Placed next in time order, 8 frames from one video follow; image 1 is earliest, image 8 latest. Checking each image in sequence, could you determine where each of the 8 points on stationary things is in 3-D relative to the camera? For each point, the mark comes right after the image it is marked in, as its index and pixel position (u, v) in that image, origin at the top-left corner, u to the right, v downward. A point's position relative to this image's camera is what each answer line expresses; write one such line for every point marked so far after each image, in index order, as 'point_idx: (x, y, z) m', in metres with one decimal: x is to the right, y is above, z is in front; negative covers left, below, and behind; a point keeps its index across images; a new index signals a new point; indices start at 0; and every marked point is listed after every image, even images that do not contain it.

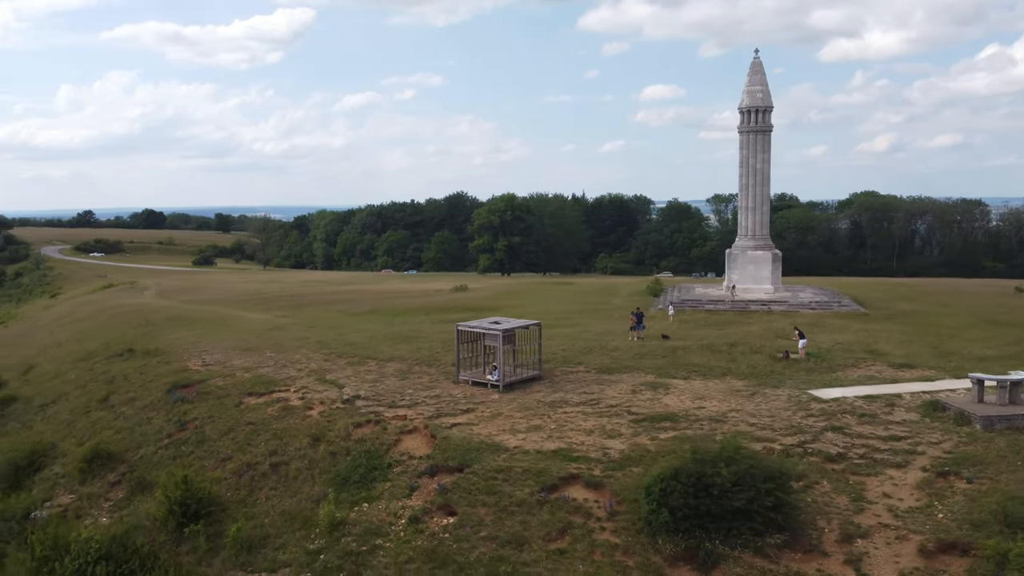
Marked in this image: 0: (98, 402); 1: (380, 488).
0: (-10.0, -2.7, +19.8) m
1: (-2.2, -3.3, +13.5) m
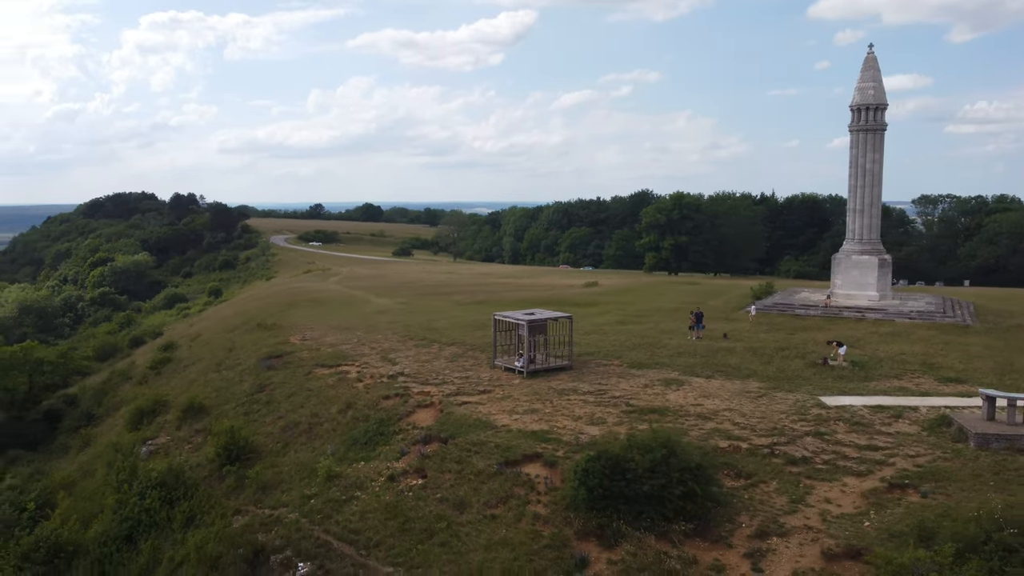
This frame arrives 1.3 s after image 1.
0: (-8.5, -2.1, +23.5) m
1: (-2.6, -3.1, +15.4) m
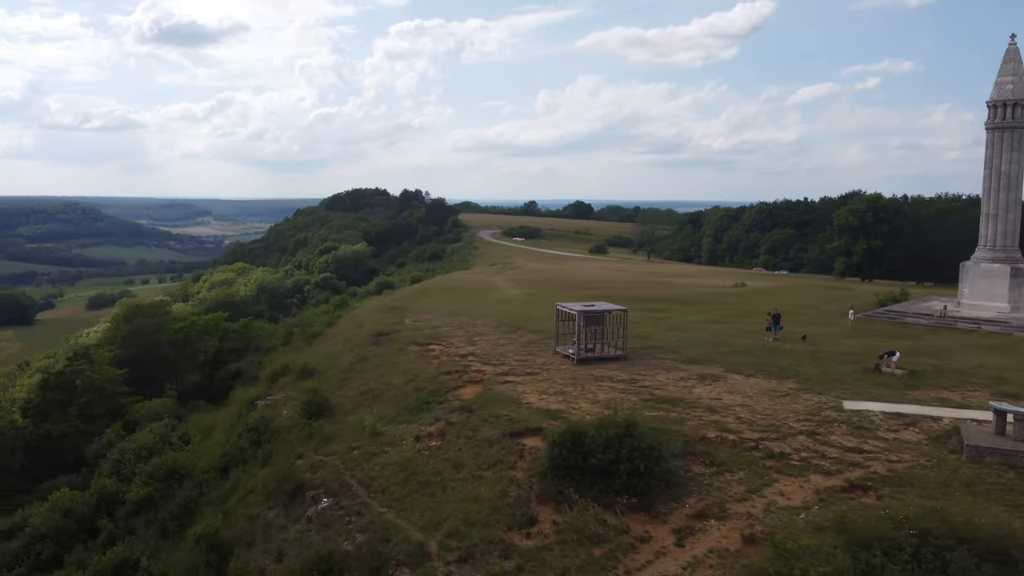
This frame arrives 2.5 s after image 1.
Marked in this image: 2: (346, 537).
0: (-5.6, -1.6, +27.0) m
1: (-2.0, -2.8, +17.6) m
2: (-2.8, -4.2, +13.6) m
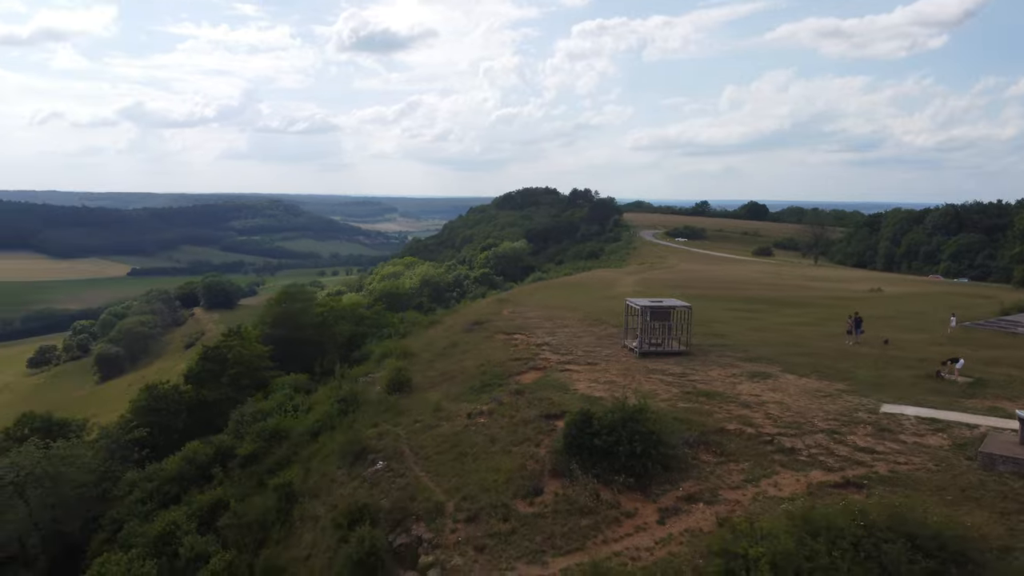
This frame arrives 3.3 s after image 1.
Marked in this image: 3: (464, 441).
0: (-2.2, -1.3, +29.1) m
1: (-0.8, -2.5, +19.2) m
2: (-2.4, -3.9, +15.5) m
3: (-1.0, -3.2, +16.7) m
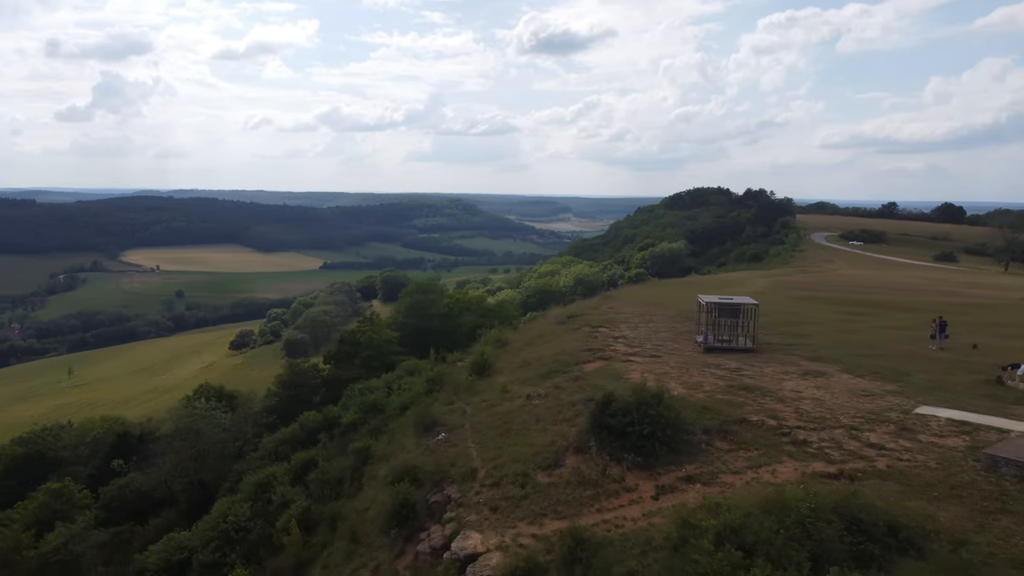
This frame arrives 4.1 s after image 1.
0: (+1.5, -1.1, +30.6) m
1: (+0.8, -2.3, +20.6) m
2: (-1.6, -3.7, +17.3) m
3: (0.0, -3.0, +18.3) m
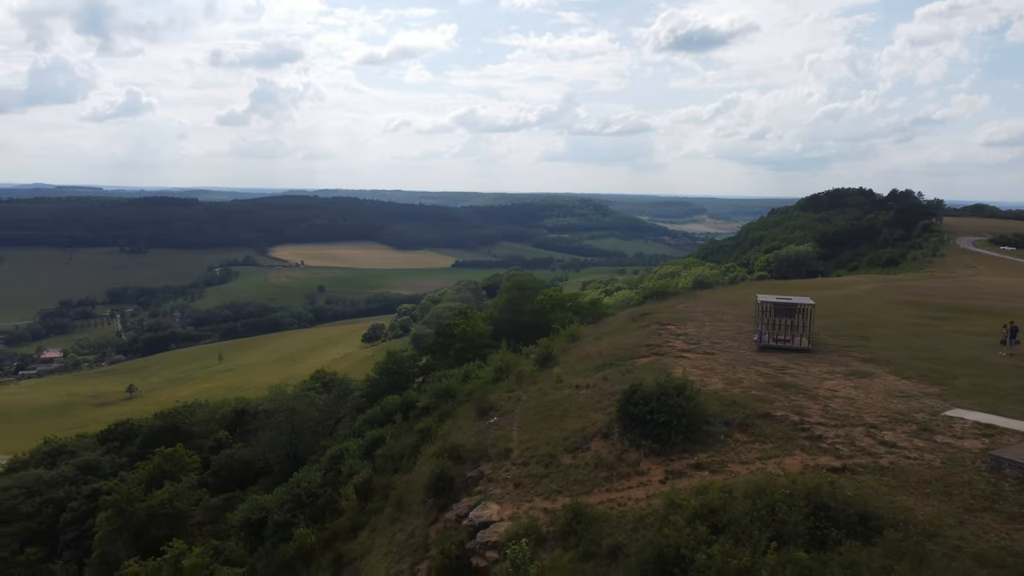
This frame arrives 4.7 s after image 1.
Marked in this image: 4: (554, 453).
0: (+4.6, -1.0, +31.2) m
1: (+2.3, -2.2, +21.5) m
2: (-0.7, -3.5, +18.6) m
3: (+1.1, -2.8, +19.3) m
4: (+0.8, -3.4, +16.3) m
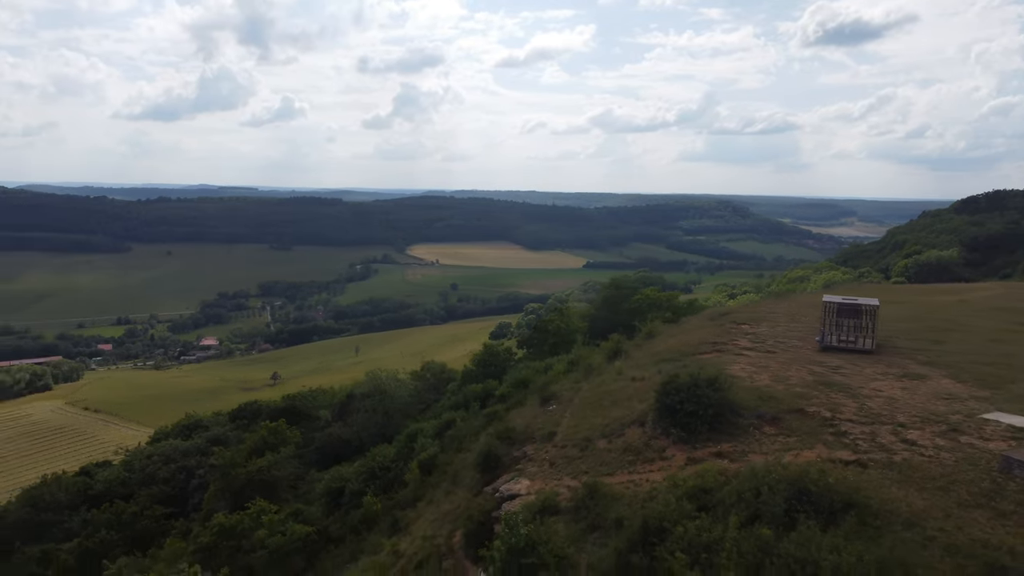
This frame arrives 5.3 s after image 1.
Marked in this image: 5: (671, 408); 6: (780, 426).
0: (+7.8, -1.0, +31.4) m
1: (+4.0, -2.1, +22.1) m
2: (+0.6, -3.4, +19.8) m
3: (+2.5, -2.7, +20.2) m
4: (+1.7, -3.2, +17.2) m
5: (+3.3, -2.5, +16.5) m
6: (+5.2, -2.7, +15.6) m
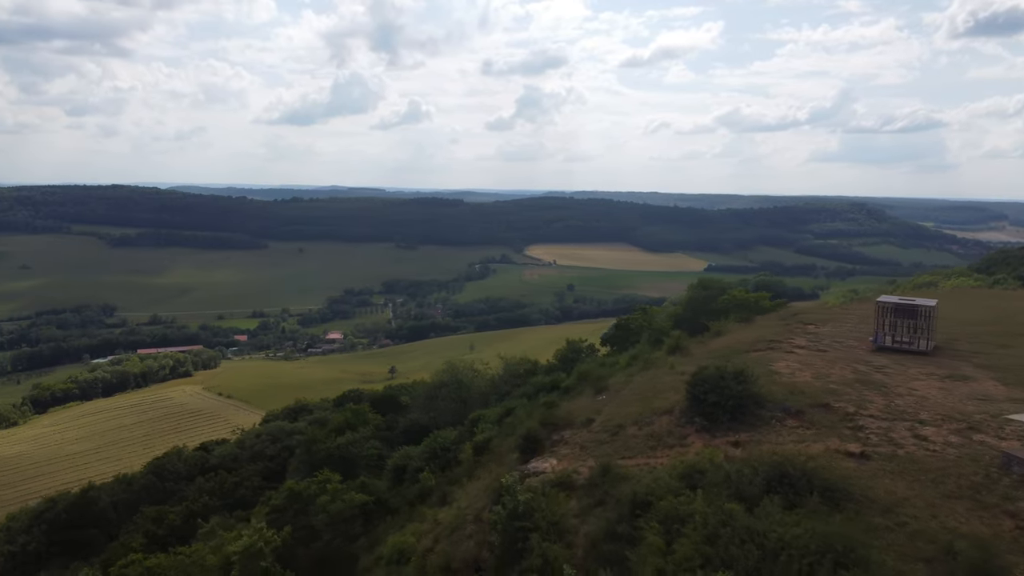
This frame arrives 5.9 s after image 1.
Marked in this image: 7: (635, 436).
0: (+10.7, -1.0, +31.2) m
1: (+5.5, -2.1, +22.6) m
2: (+1.7, -3.2, +20.8) m
3: (+3.7, -2.6, +20.9) m
4: (+2.5, -3.1, +18.0) m
5: (+3.9, -2.3, +17.1) m
6: (+5.8, -2.6, +16.0) m
7: (+2.6, -3.2, +17.2) m
